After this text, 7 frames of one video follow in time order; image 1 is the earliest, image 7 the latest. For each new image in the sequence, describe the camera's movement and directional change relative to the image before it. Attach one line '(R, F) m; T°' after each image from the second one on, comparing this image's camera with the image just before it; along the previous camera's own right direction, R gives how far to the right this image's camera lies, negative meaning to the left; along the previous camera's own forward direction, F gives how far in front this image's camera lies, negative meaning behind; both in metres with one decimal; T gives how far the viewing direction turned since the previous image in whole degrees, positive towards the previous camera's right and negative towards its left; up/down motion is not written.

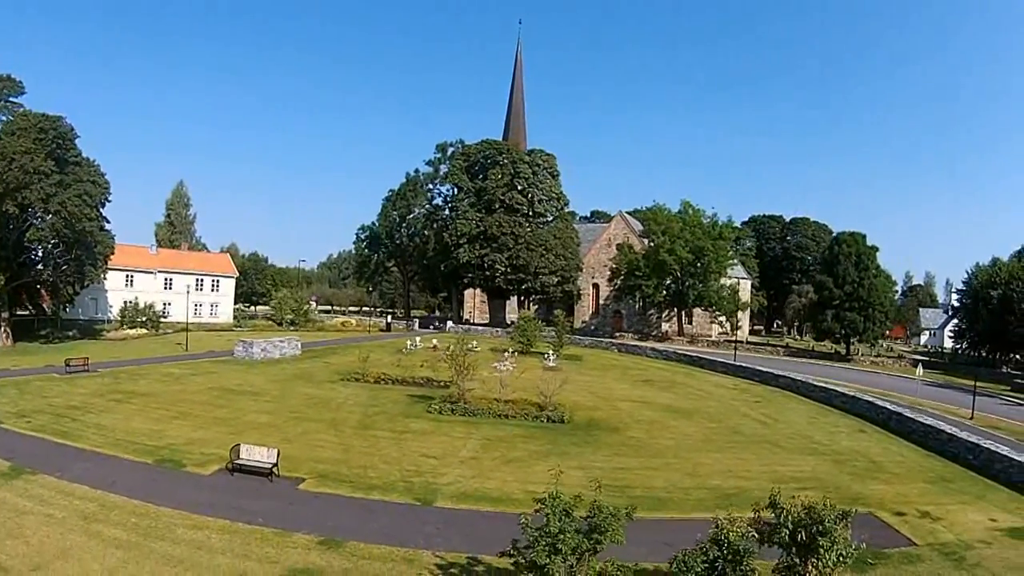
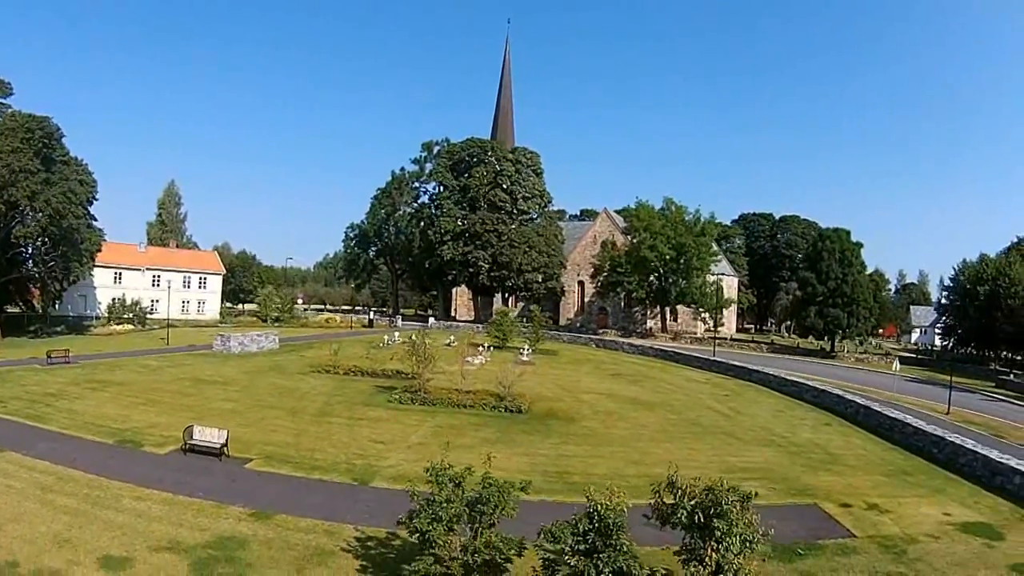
(+2.9, -0.8) m; -4°
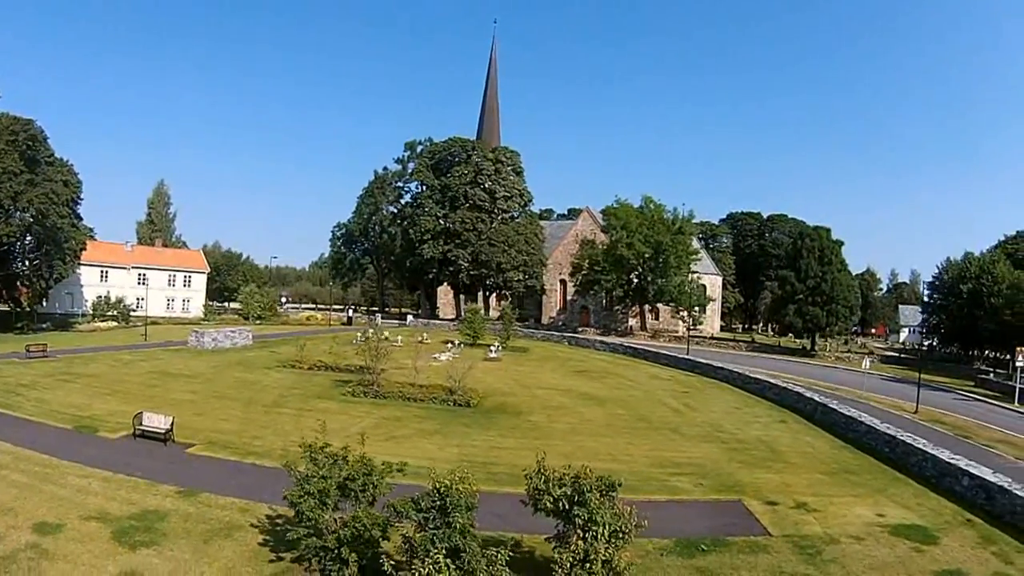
(+3.9, -0.8) m; -5°
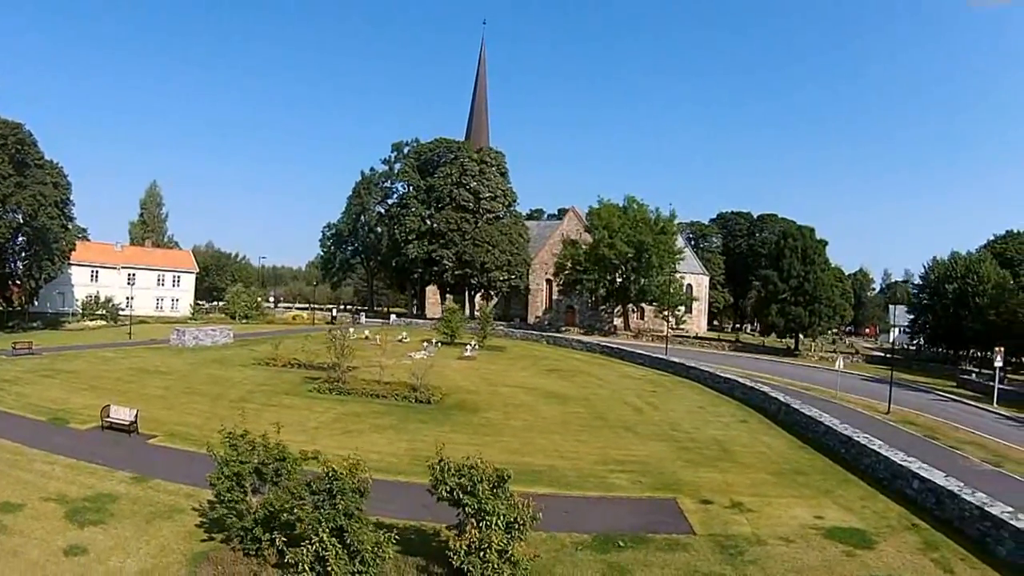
(+3.3, -0.5) m; -4°
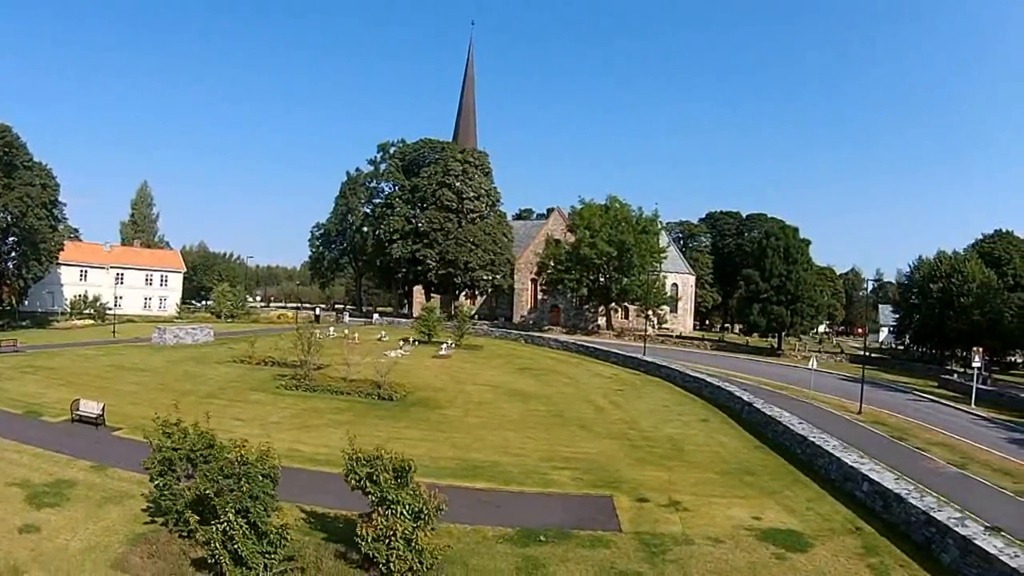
(+3.2, -0.2) m; -4°
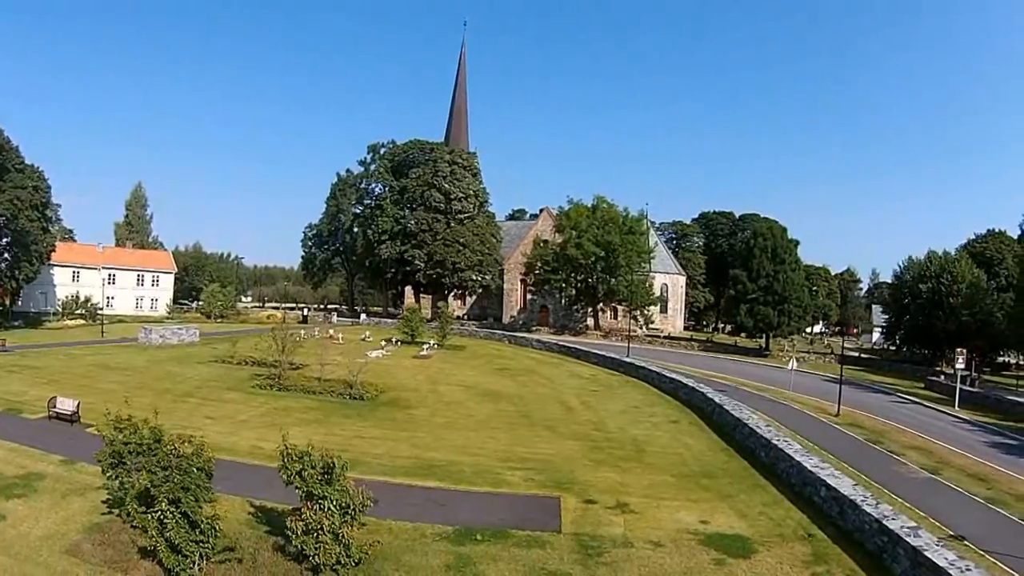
(+2.7, +0.1) m; -3°
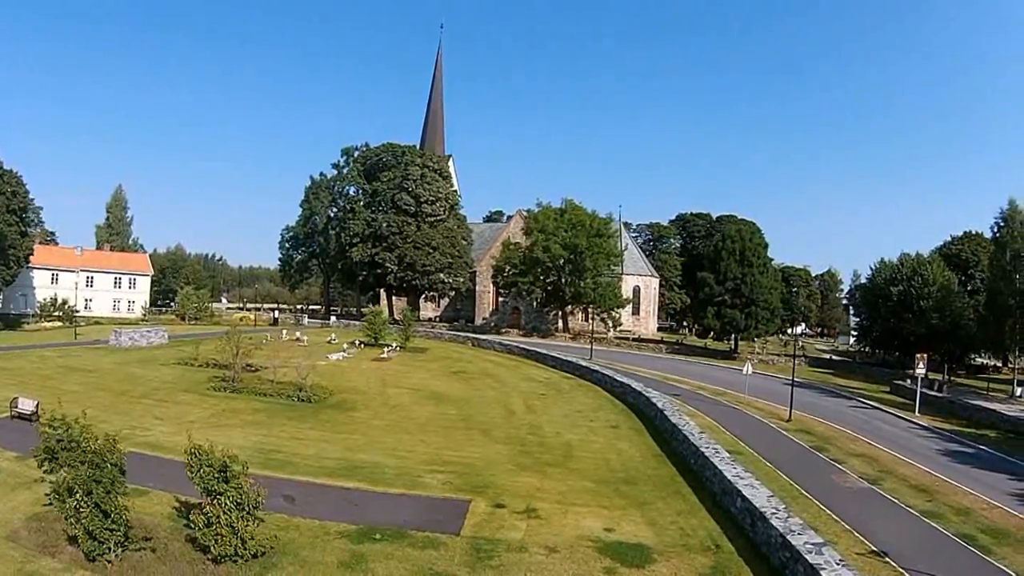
(+4.1, +0.3) m; -4°
